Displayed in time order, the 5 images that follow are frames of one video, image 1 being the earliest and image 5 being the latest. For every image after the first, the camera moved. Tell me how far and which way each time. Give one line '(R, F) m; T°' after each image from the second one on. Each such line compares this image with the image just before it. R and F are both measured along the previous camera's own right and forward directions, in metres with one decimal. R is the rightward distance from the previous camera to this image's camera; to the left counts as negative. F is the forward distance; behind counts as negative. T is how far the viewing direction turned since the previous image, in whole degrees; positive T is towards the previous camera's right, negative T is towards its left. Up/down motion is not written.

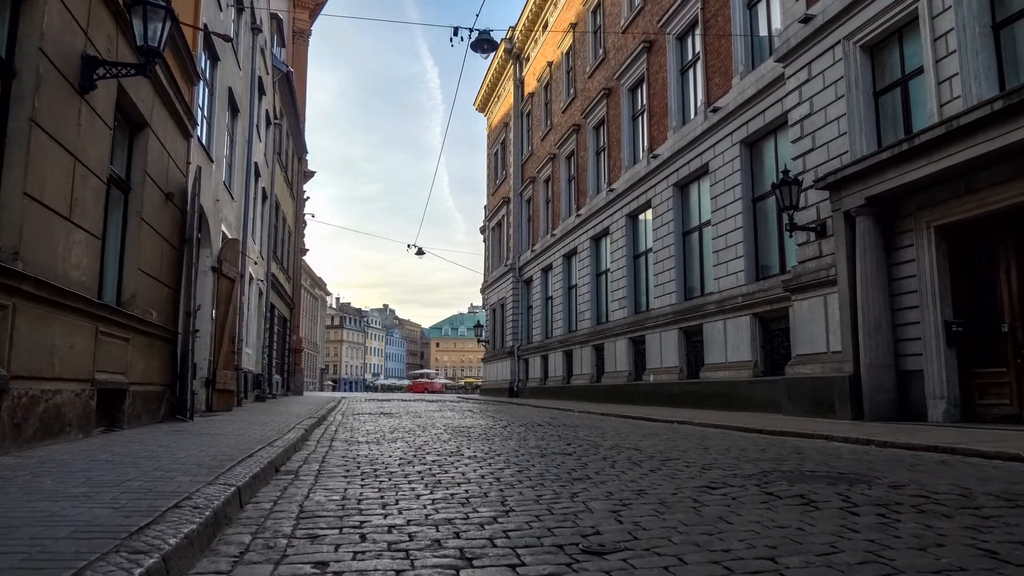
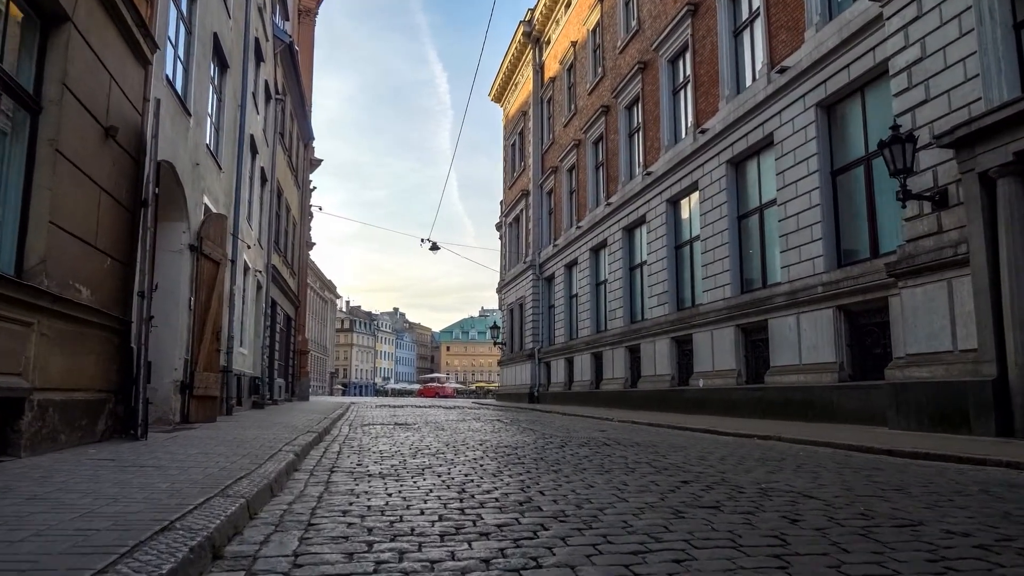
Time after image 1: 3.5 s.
(-0.5, +2.5) m; -1°
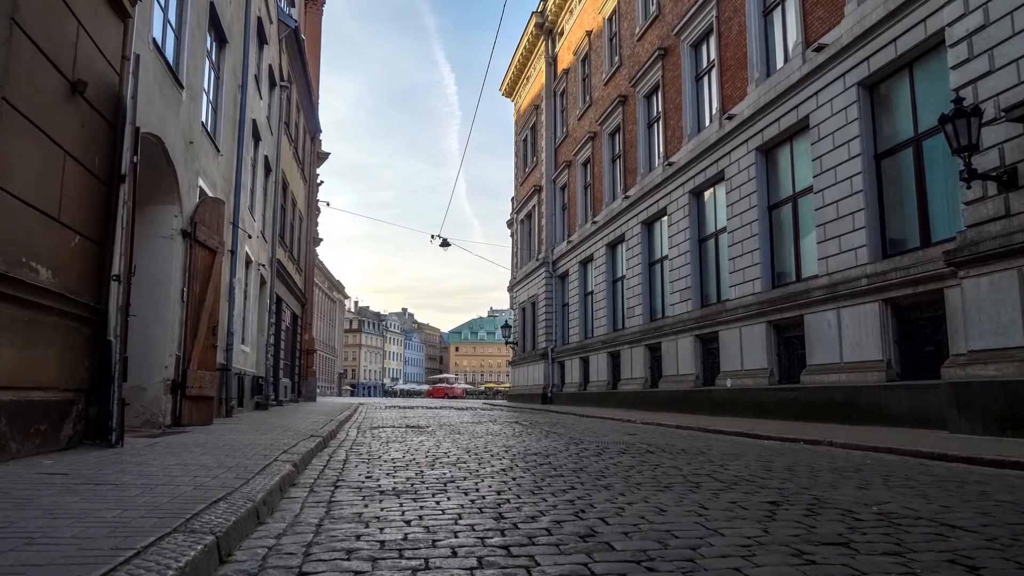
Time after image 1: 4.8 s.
(-0.2, +1.0) m; -1°
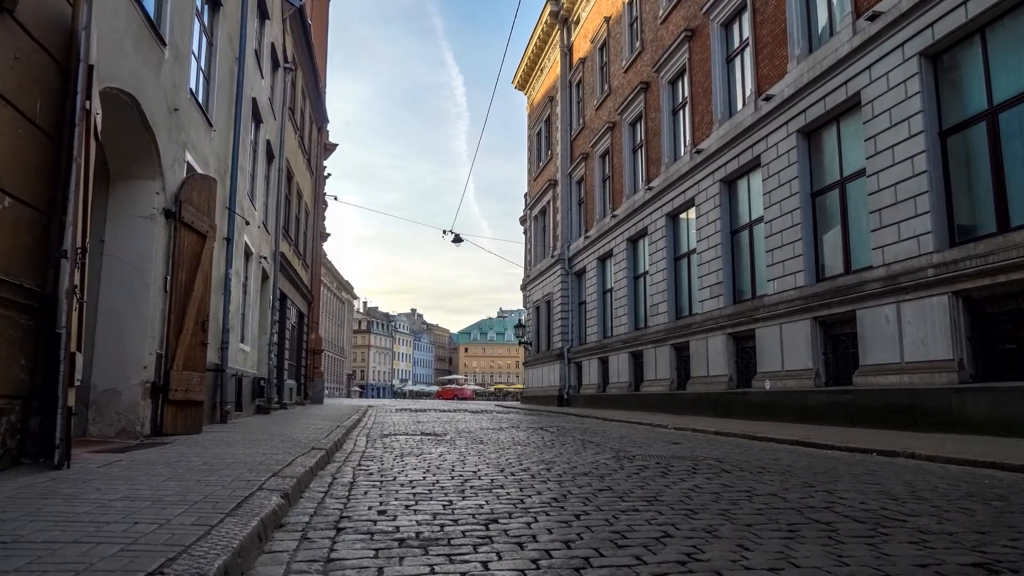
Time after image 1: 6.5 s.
(-0.3, +1.3) m; -1°
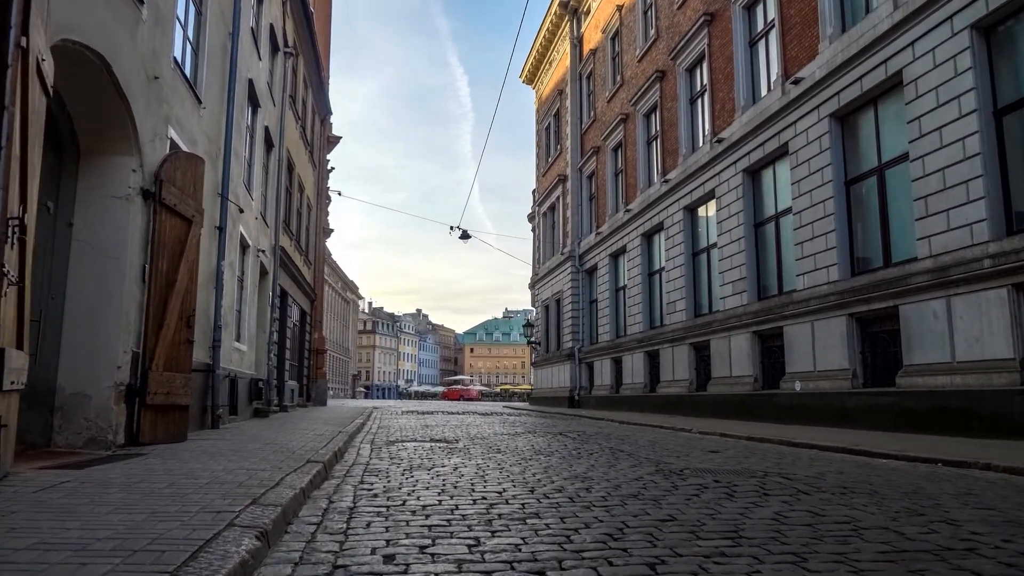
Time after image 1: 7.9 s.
(-0.2, +0.9) m; 0°
